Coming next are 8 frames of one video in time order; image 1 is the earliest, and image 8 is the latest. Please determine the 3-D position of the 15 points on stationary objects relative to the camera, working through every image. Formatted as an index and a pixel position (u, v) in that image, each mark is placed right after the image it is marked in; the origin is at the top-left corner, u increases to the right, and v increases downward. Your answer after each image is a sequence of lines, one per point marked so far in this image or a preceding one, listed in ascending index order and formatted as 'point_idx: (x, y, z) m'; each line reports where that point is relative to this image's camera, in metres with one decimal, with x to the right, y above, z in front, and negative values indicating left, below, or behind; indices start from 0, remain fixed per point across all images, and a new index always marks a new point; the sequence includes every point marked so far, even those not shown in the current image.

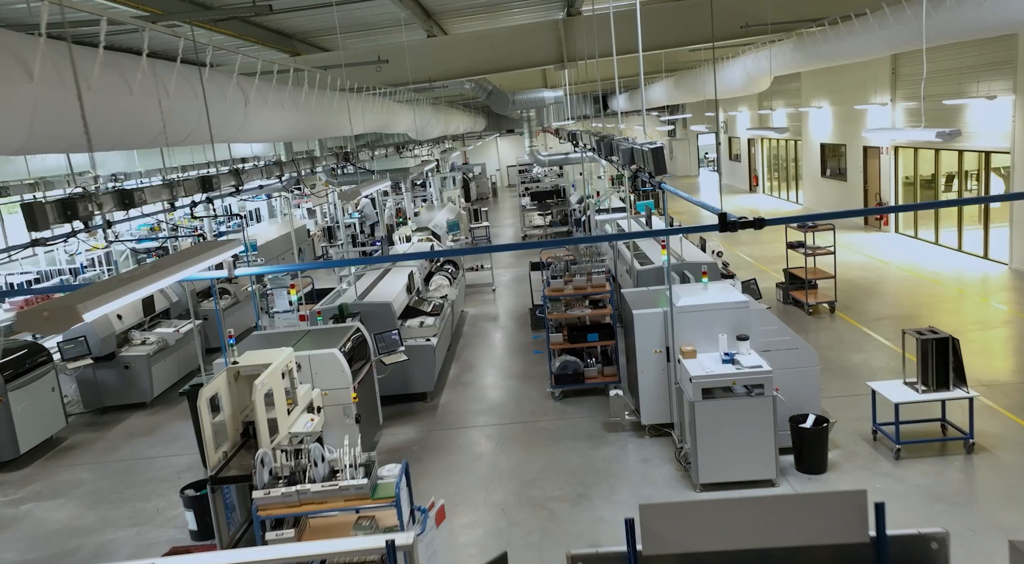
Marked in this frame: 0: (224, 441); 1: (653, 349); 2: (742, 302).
0: (-1.7, -0.9, +3.7) m
1: (+1.1, -0.5, +4.9) m
2: (+1.6, -0.1, +4.3) m
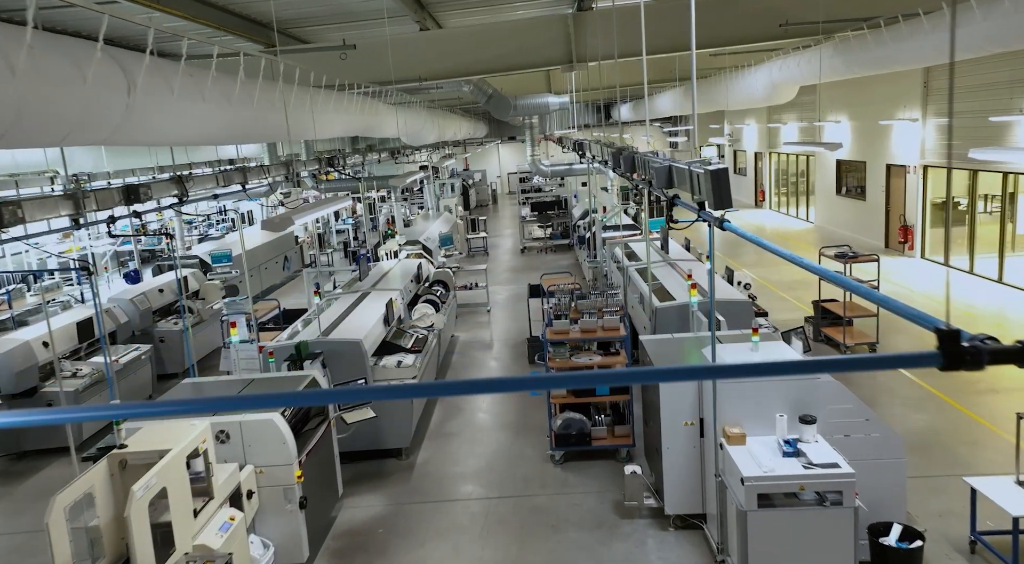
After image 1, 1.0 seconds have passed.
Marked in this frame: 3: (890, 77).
0: (-1.8, -1.2, +2.7) m
1: (+1.0, -0.8, +3.8) m
2: (+1.5, -0.5, +3.3) m
3: (+7.1, +4.1, +12.7) m
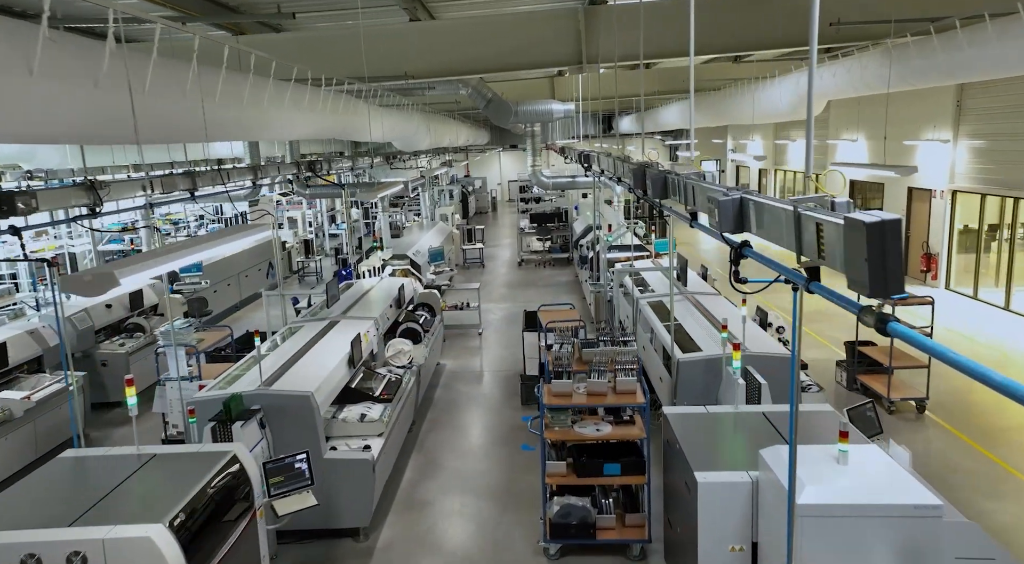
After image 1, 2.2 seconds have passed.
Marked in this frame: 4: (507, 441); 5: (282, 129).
0: (-1.8, -1.4, +1.6) m
1: (+1.0, -1.2, +2.8) m
2: (+1.5, -0.8, +2.2) m
3: (+7.1, +3.5, +11.7) m
4: (-0.1, -1.6, +6.5) m
5: (-2.0, +1.3, +5.7) m
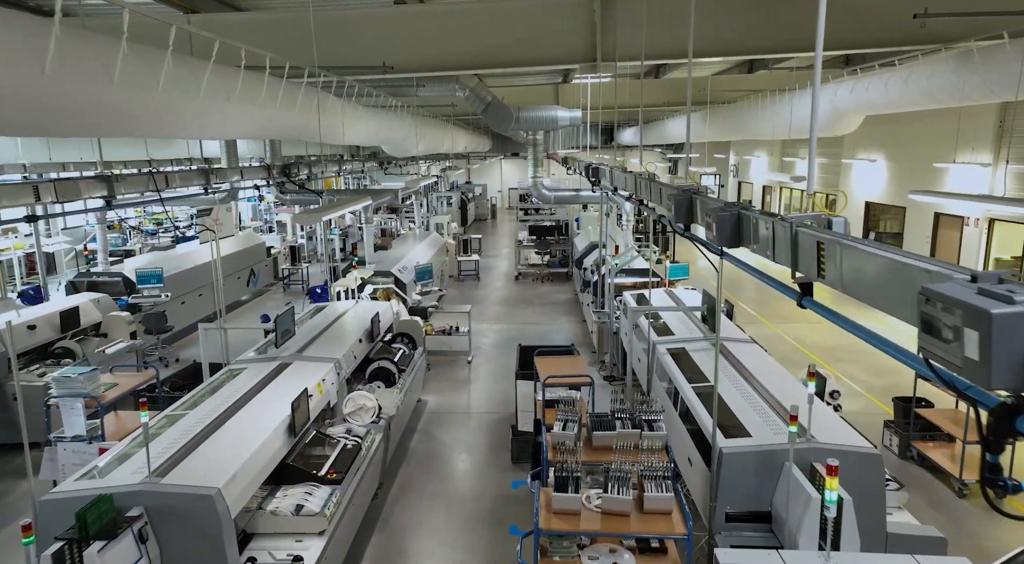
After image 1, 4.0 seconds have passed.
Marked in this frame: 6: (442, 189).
0: (-1.9, -1.6, +0.4) m
1: (+0.9, -1.5, +1.6) m
2: (+1.4, -1.1, +1.0) m
3: (+7.2, +2.9, +10.6) m
4: (-0.2, -2.0, +5.3) m
5: (-2.0, +1.1, +4.5) m
6: (-2.2, +2.9, +19.6) m
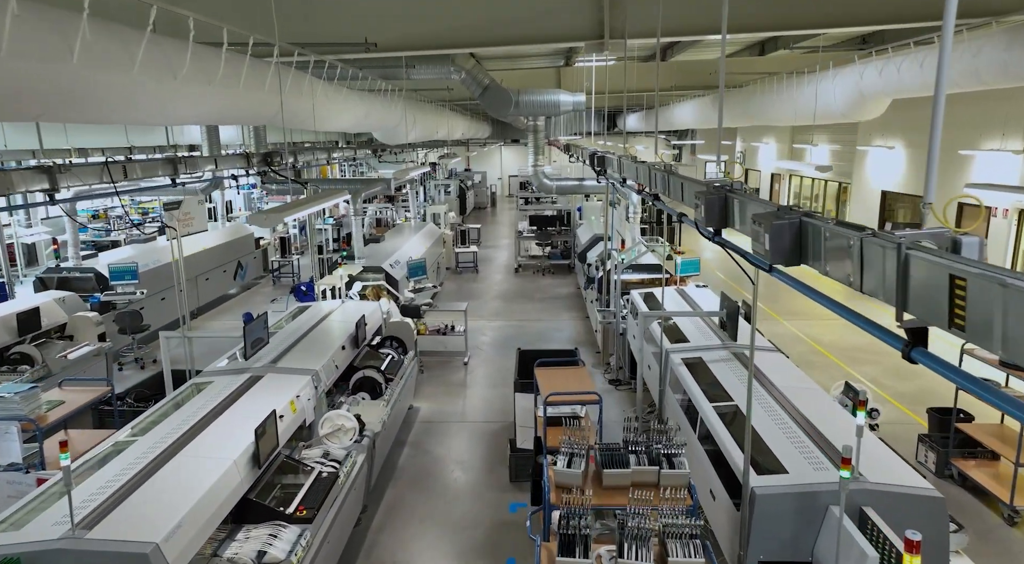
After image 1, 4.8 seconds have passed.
0: (-2.0, -1.7, -0.1) m
1: (+0.8, -1.6, +1.1) m
2: (+1.4, -1.2, +0.5) m
3: (+7.1, +3.0, +10.0) m
4: (-0.2, -2.0, +4.7) m
5: (-2.0, +1.0, +3.9) m
6: (-2.2, +3.2, +19.0) m
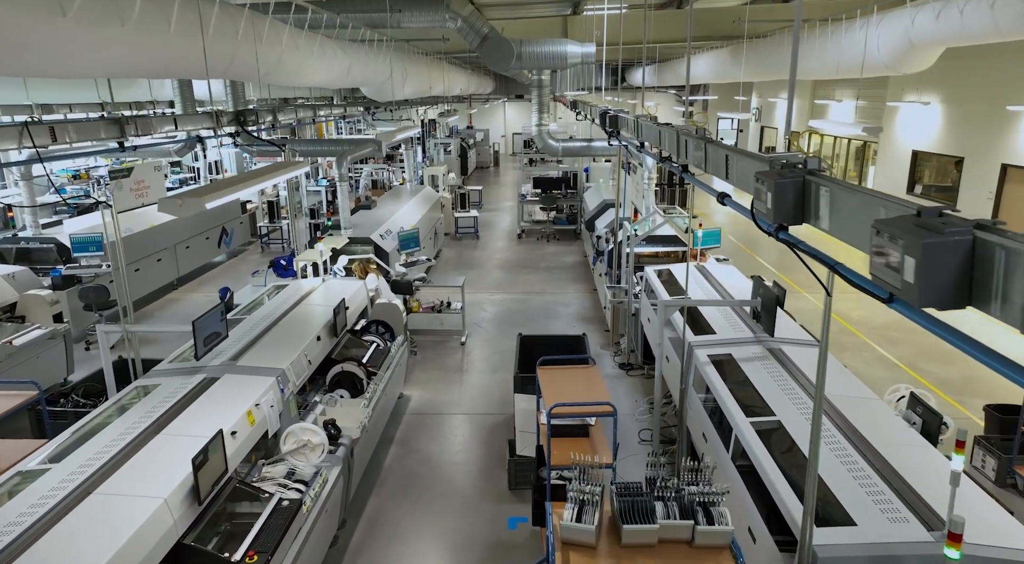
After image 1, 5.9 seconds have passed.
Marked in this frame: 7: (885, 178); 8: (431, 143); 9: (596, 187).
0: (-2.0, -1.9, -0.7) m
1: (+0.8, -1.7, +0.4) m
2: (+1.3, -1.4, -0.2) m
3: (+7.2, +3.4, +9.0) m
4: (-0.2, -1.9, +4.1) m
5: (-2.0, +1.1, +3.1) m
6: (-2.1, +4.2, +18.0) m
7: (+7.7, +2.1, +13.1) m
8: (-2.1, +3.6, +16.2) m
9: (+1.6, +1.8, +12.0) m
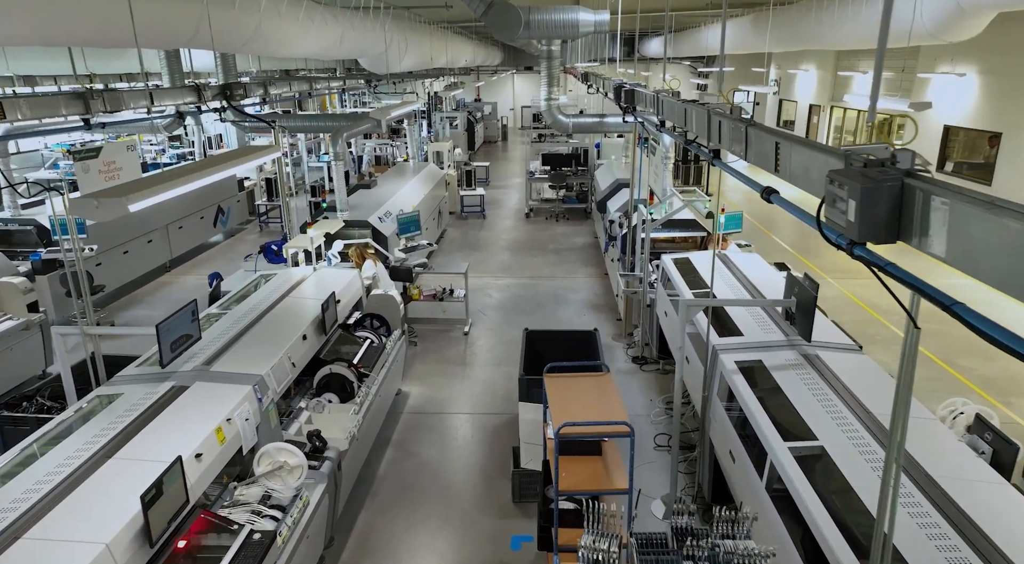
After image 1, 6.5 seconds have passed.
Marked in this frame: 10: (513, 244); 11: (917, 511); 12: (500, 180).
0: (-2.0, -2.1, -1.1) m
1: (+0.8, -1.9, 0.0) m
2: (+1.3, -1.6, -0.6) m
3: (+7.3, +3.5, +8.3) m
4: (-0.2, -1.9, +3.7) m
5: (-2.0, +1.0, +2.6) m
6: (-1.8, +4.8, +17.4) m
7: (+7.9, +2.5, +12.4) m
8: (-1.9, +4.1, +15.6) m
9: (+1.7, +2.1, +11.4) m
10: (0.0, +0.7, +11.0) m
11: (+1.6, -0.9, +2.5) m
12: (-0.3, +2.7, +16.7) m
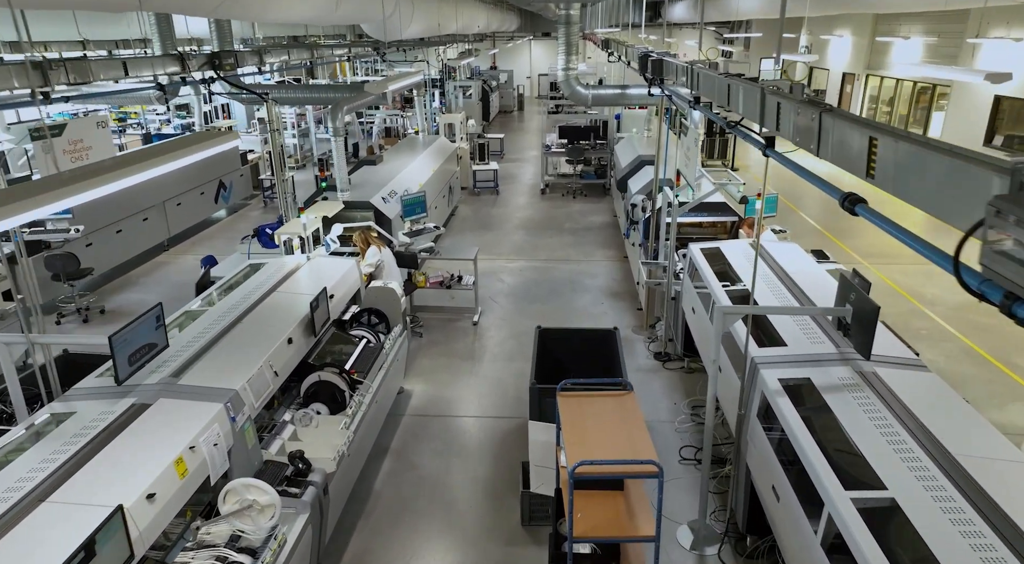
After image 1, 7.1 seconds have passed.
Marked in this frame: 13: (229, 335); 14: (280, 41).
0: (-2.1, -2.4, -1.5) m
1: (+0.7, -2.1, -0.4) m
2: (+1.2, -1.8, -1.1) m
3: (+7.5, +3.7, +7.4) m
4: (-0.1, -1.9, +3.3) m
5: (-2.0, +1.0, +2.1) m
6: (-1.4, +5.4, +16.7) m
7: (+8.2, +2.8, +11.6) m
8: (-1.5, +4.6, +14.9) m
9: (+2.0, +2.5, +10.8) m
10: (+0.3, +1.0, +10.4) m
11: (+1.6, -1.0, +2.0) m
12: (+0.1, +3.3, +16.0) m
13: (-1.7, -0.3, +3.9) m
14: (-3.9, +4.2, +10.8) m
